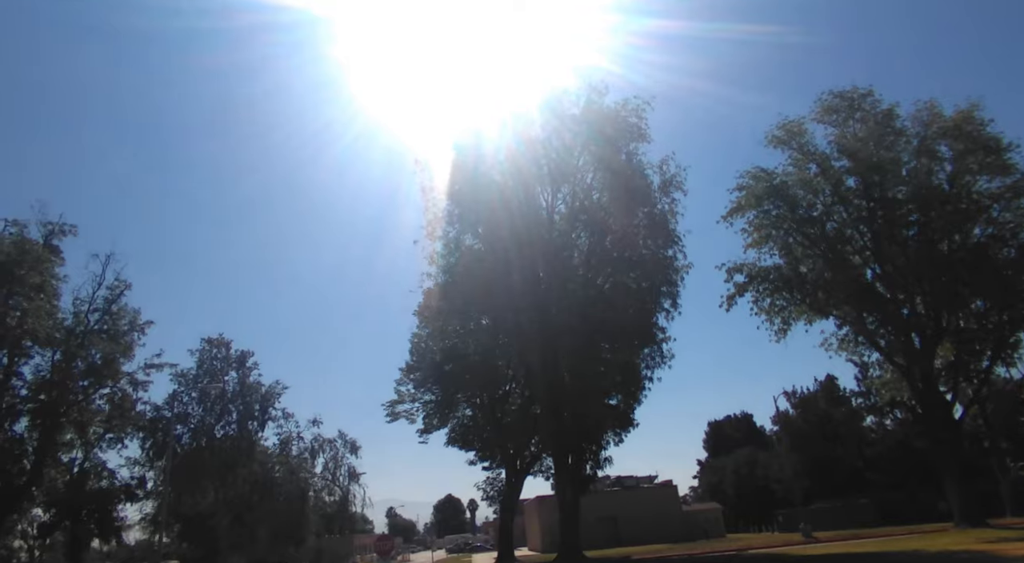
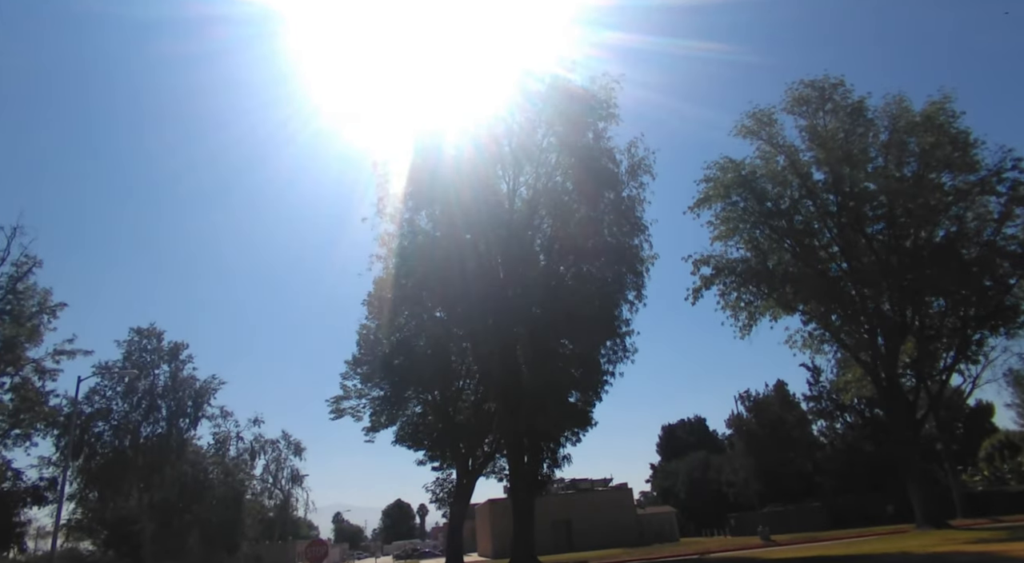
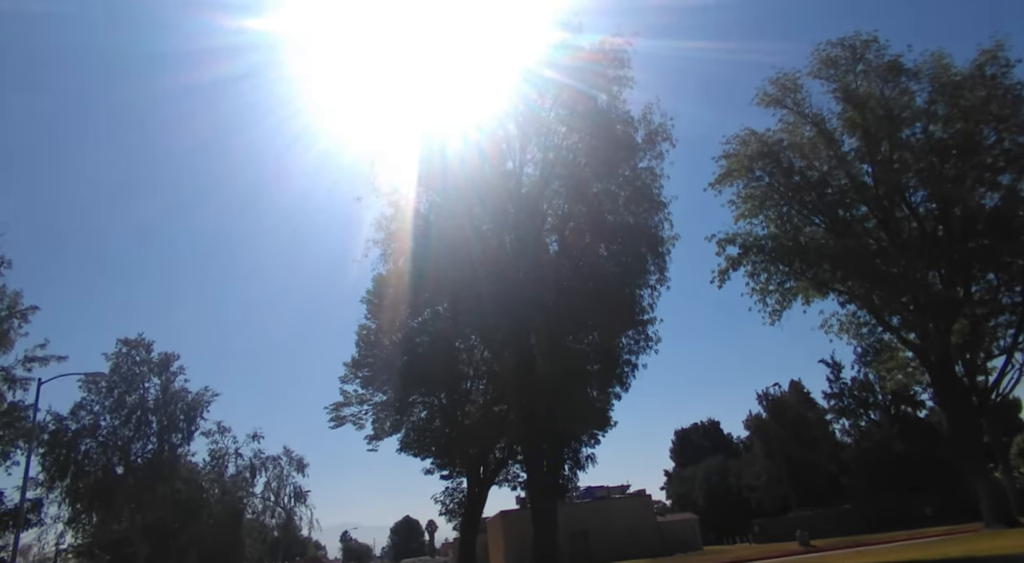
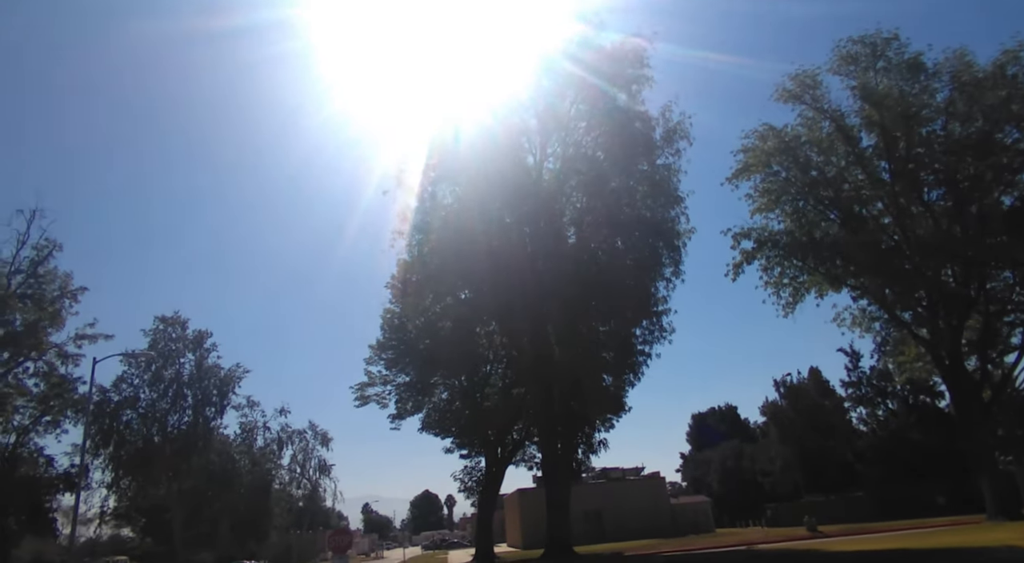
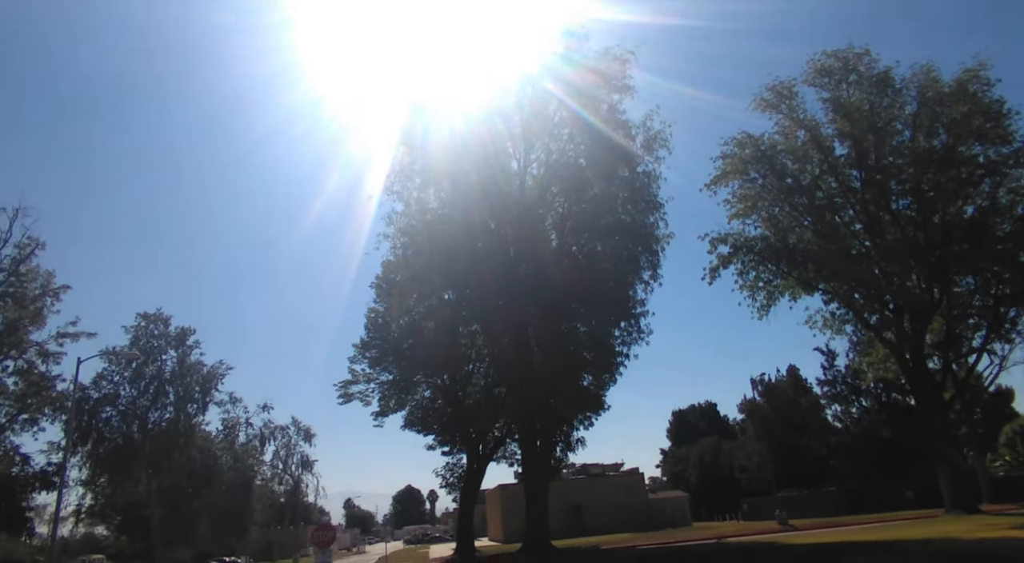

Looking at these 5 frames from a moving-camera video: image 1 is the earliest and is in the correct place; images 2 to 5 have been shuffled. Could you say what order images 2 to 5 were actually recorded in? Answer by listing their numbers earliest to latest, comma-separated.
2, 5, 4, 3
